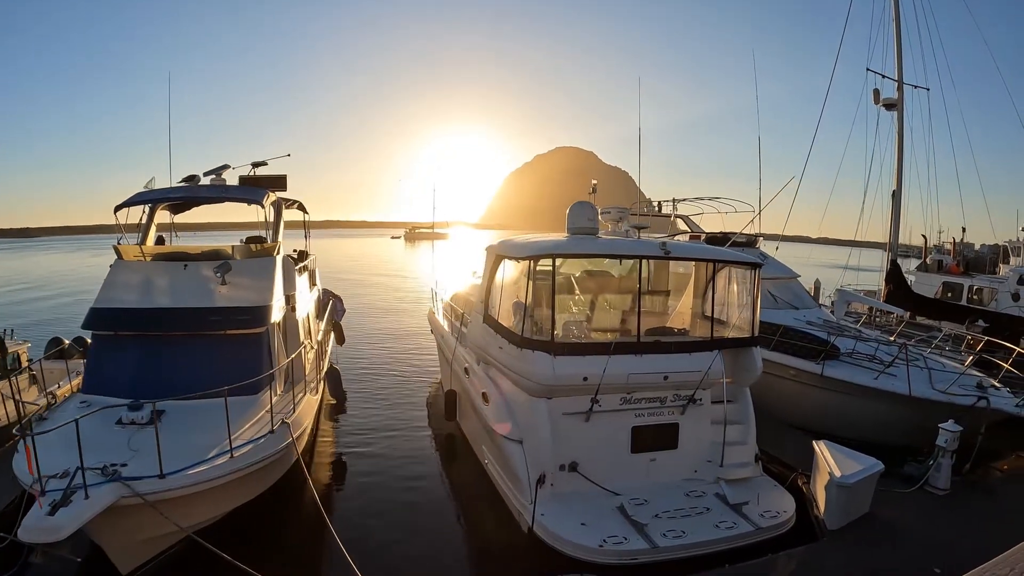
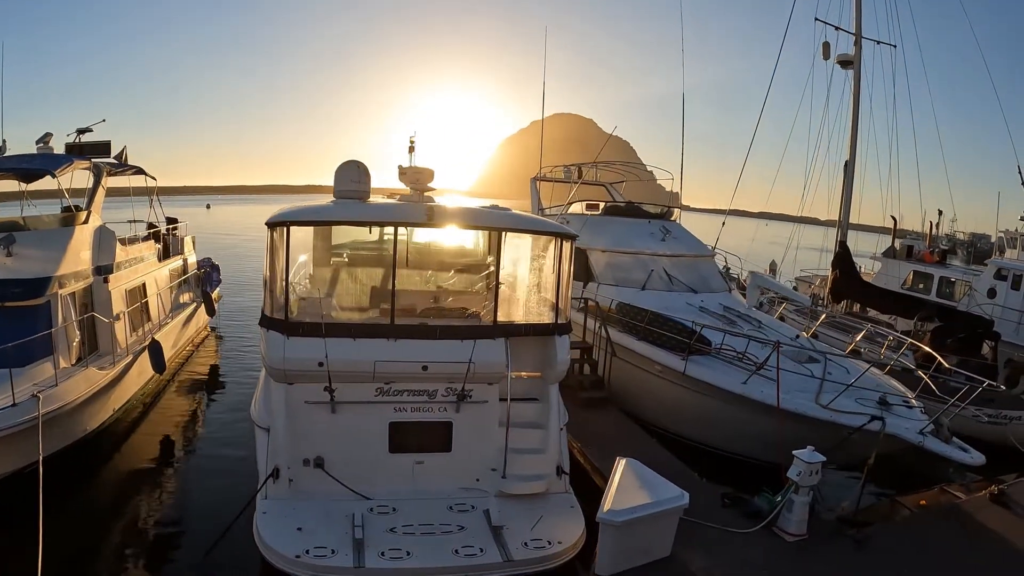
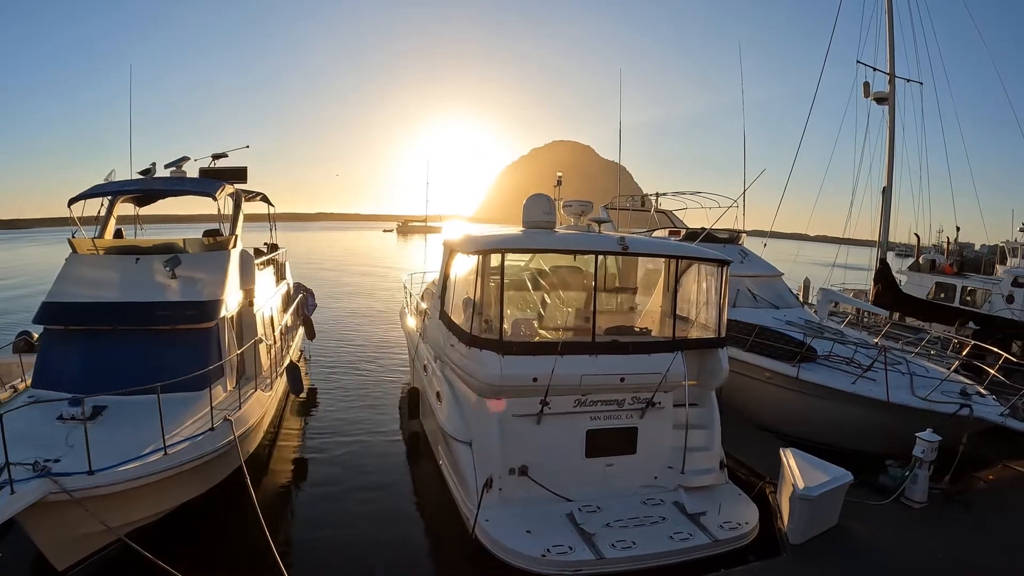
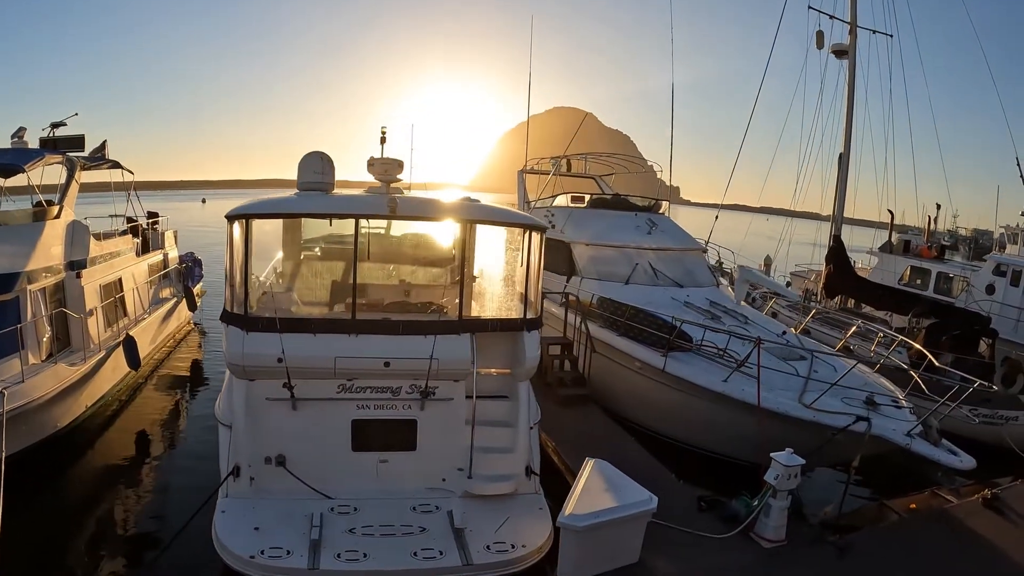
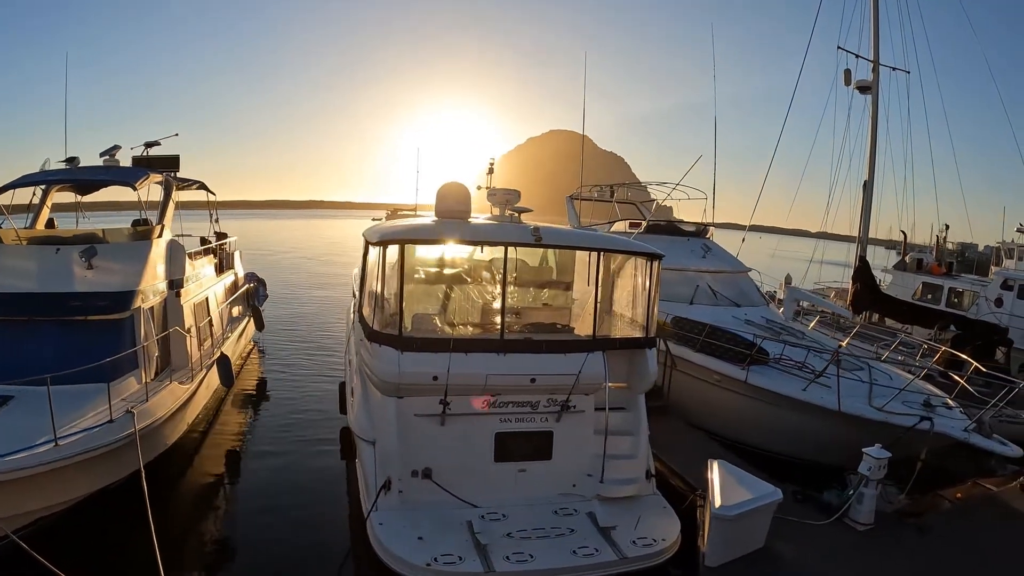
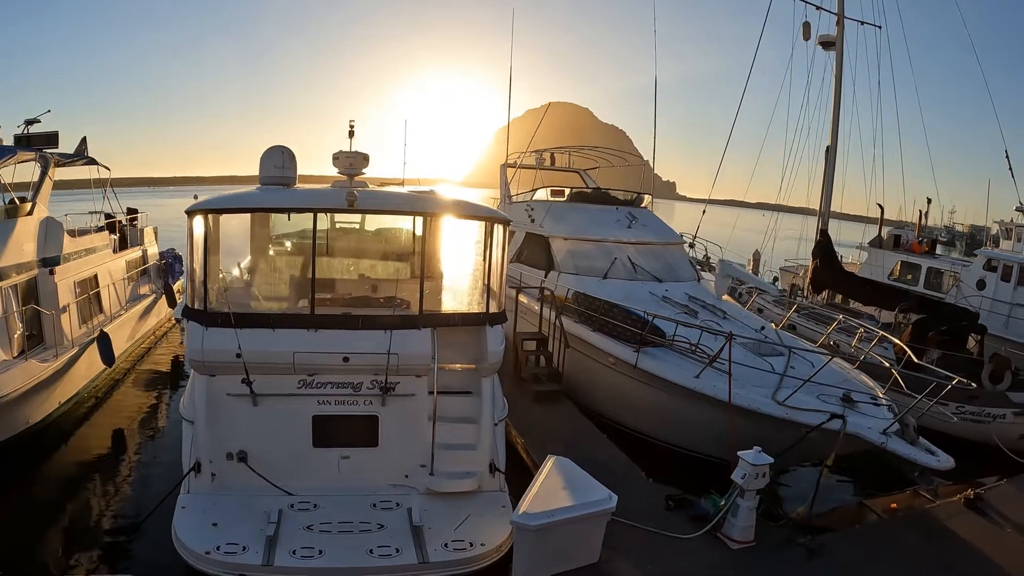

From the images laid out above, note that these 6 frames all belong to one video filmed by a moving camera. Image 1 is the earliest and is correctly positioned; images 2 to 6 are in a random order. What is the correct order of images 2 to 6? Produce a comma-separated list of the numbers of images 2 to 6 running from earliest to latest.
3, 5, 2, 4, 6
